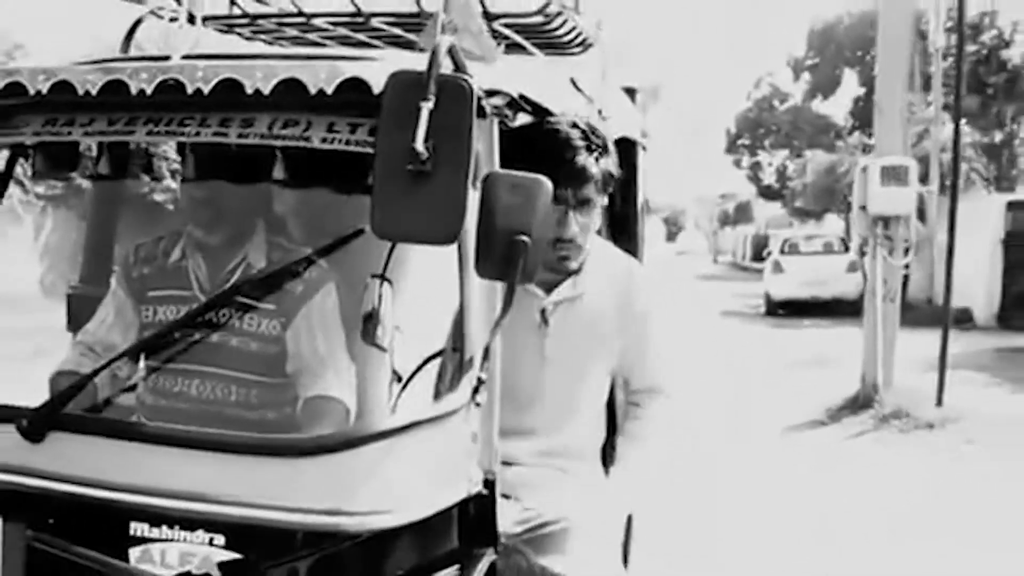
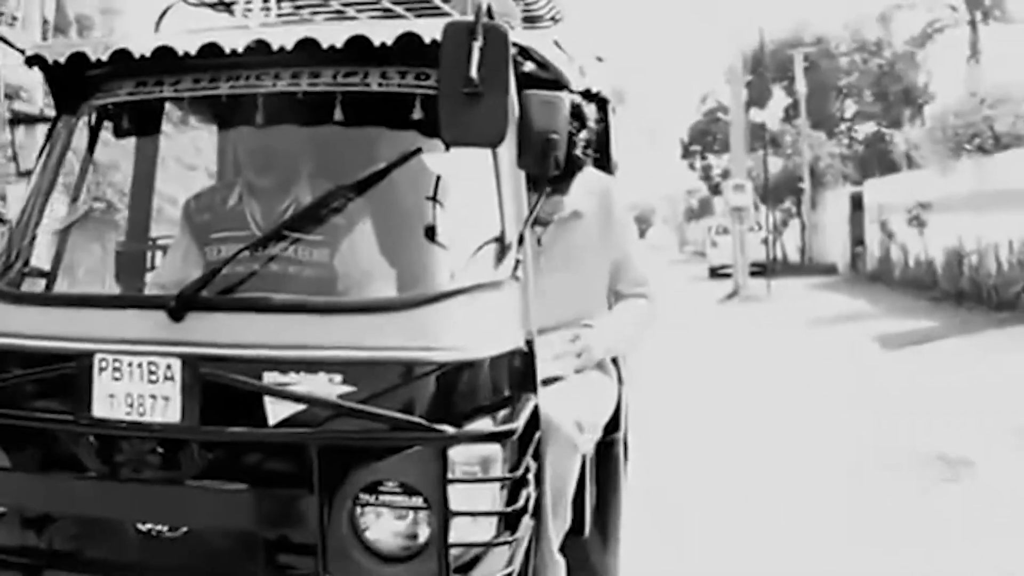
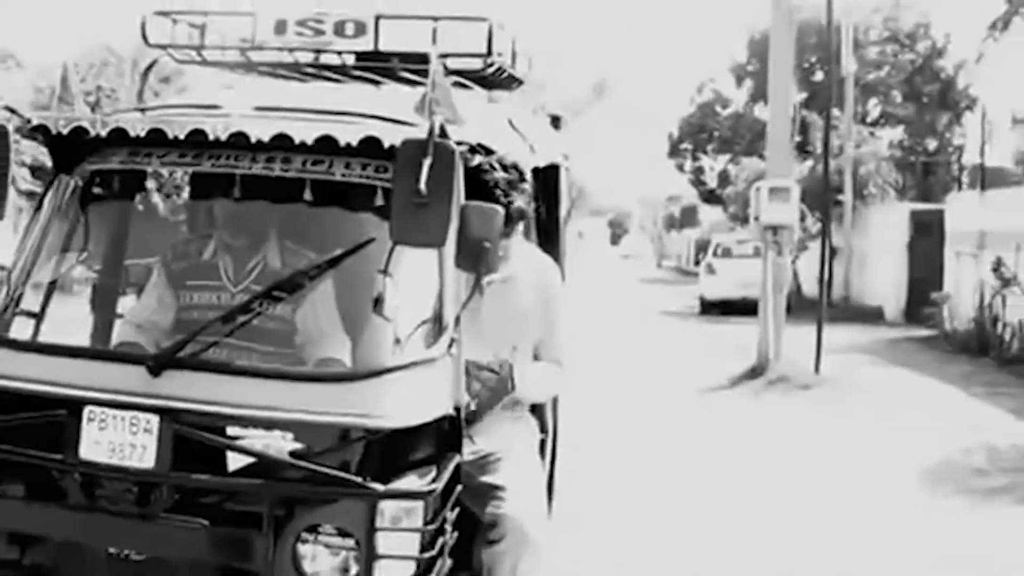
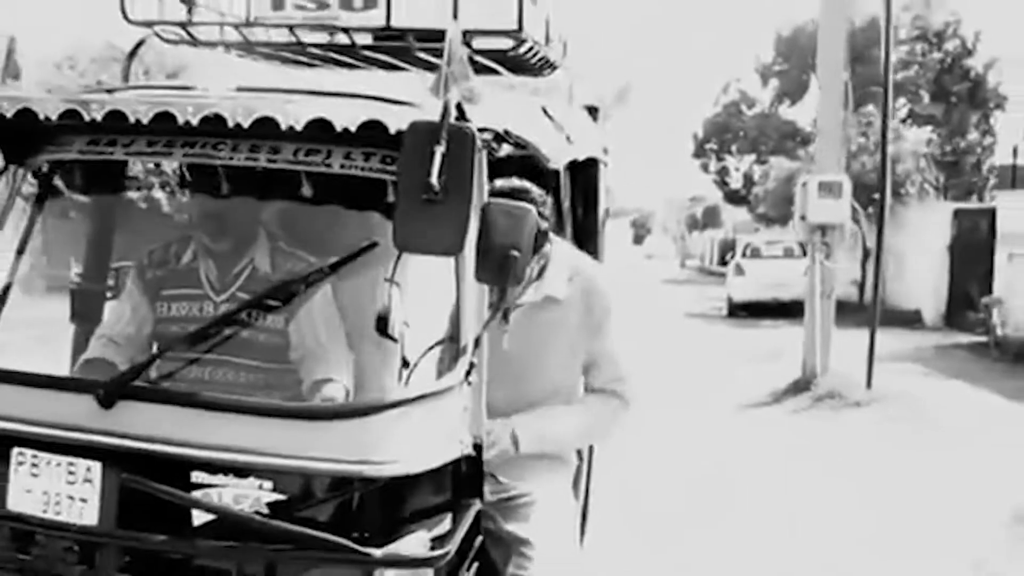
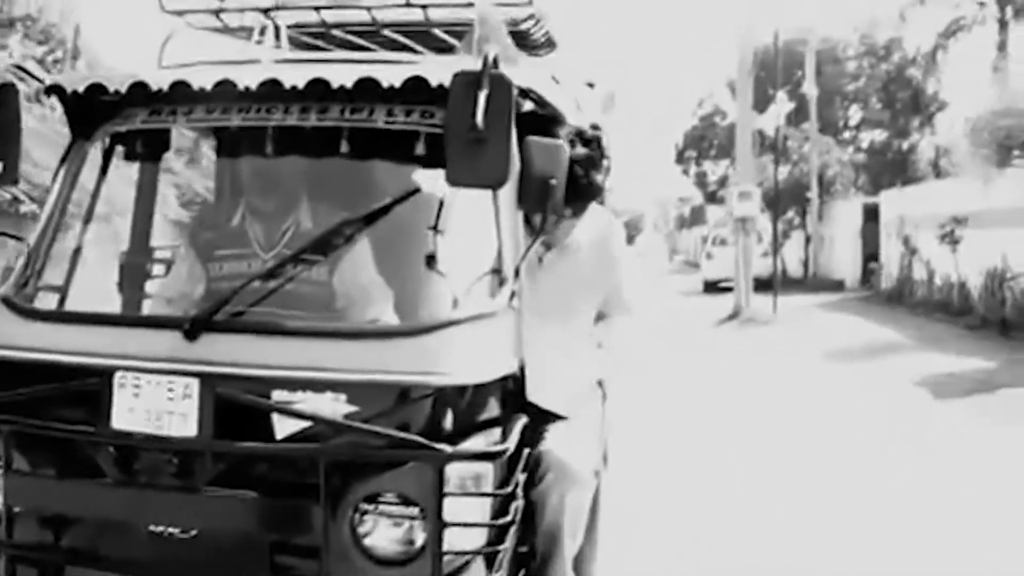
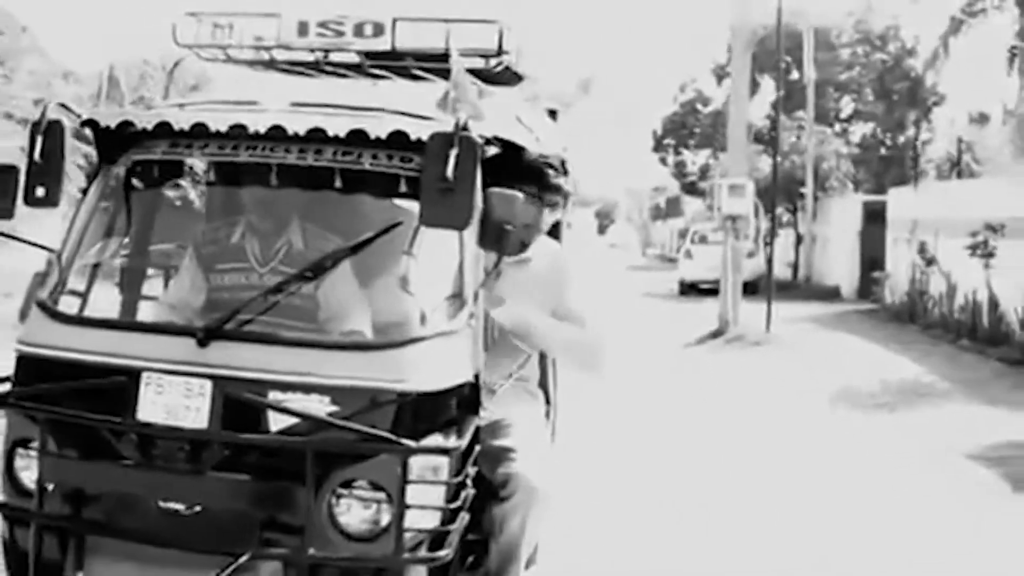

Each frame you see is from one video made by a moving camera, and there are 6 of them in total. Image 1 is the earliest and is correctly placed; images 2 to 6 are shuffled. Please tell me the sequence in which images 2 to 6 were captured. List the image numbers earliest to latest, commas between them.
4, 3, 6, 5, 2
